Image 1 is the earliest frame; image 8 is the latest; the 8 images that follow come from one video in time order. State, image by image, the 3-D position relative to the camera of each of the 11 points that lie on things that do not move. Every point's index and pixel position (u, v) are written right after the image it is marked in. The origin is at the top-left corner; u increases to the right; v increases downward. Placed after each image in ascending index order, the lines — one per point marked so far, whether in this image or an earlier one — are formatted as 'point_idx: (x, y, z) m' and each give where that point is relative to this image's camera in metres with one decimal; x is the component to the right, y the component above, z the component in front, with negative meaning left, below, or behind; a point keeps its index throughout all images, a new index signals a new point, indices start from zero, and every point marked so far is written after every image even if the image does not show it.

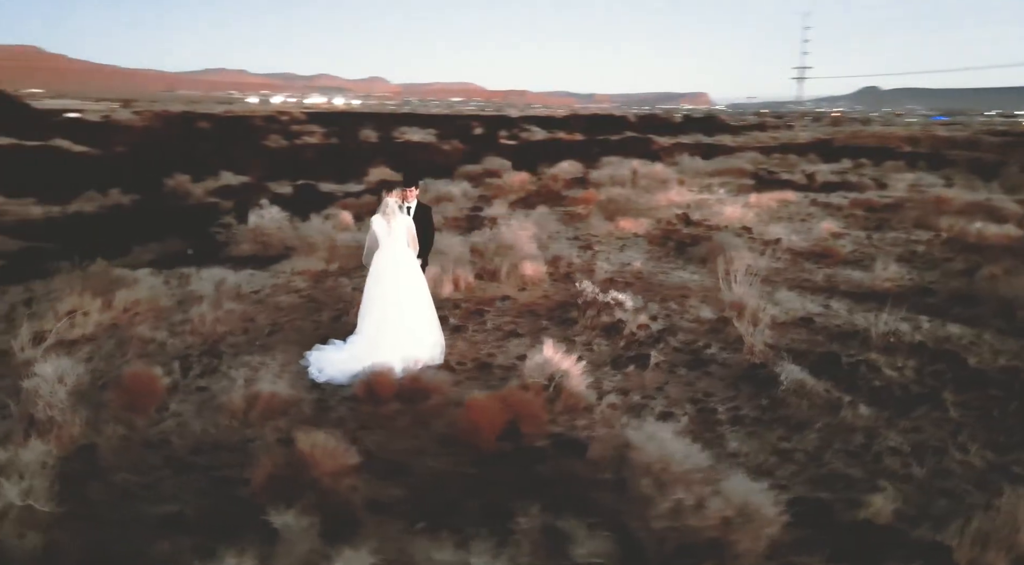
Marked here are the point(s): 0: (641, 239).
0: (+2.3, +0.7, +12.9) m
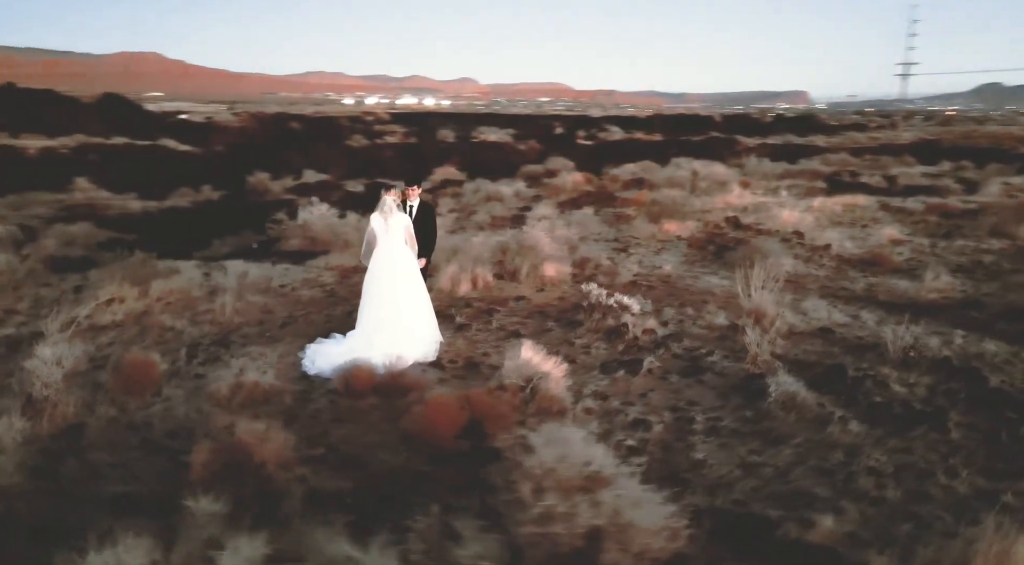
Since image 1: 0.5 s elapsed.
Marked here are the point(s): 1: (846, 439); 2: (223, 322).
0: (+3.0, +0.7, +12.6) m
1: (+2.4, -1.1, +5.1) m
2: (-3.0, -0.4, +7.5) m
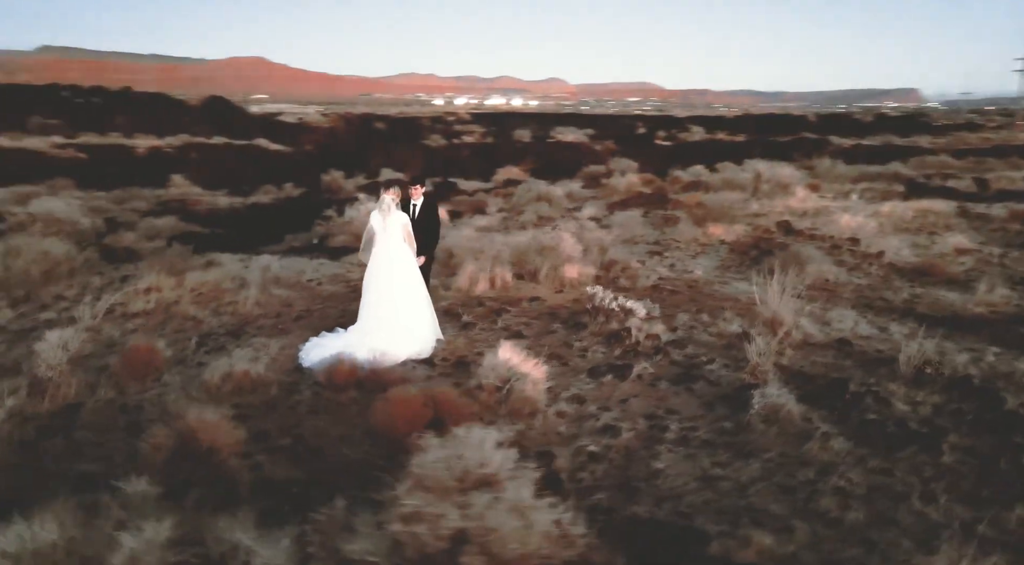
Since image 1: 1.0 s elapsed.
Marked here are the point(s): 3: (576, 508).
0: (+3.6, +0.6, +12.2) m
1: (+2.1, -1.2, +4.9) m
2: (-2.9, -0.3, +7.9) m
3: (+0.4, -1.3, +4.2) m
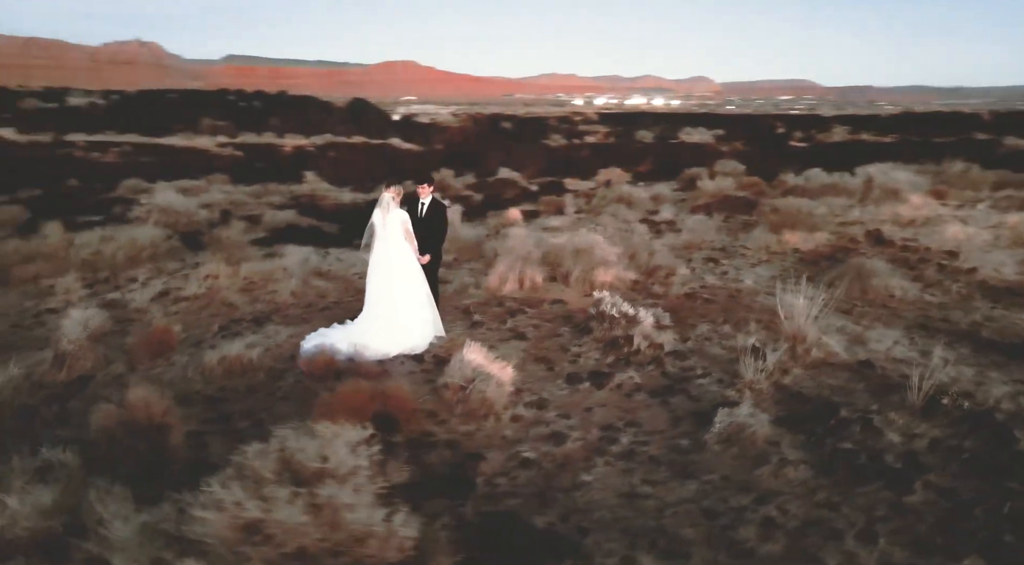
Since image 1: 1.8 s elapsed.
0: (+4.5, +0.4, +11.4) m
1: (+1.6, -1.3, +4.5) m
2: (-2.7, -0.2, +8.4) m
3: (-0.2, -1.3, +4.2) m
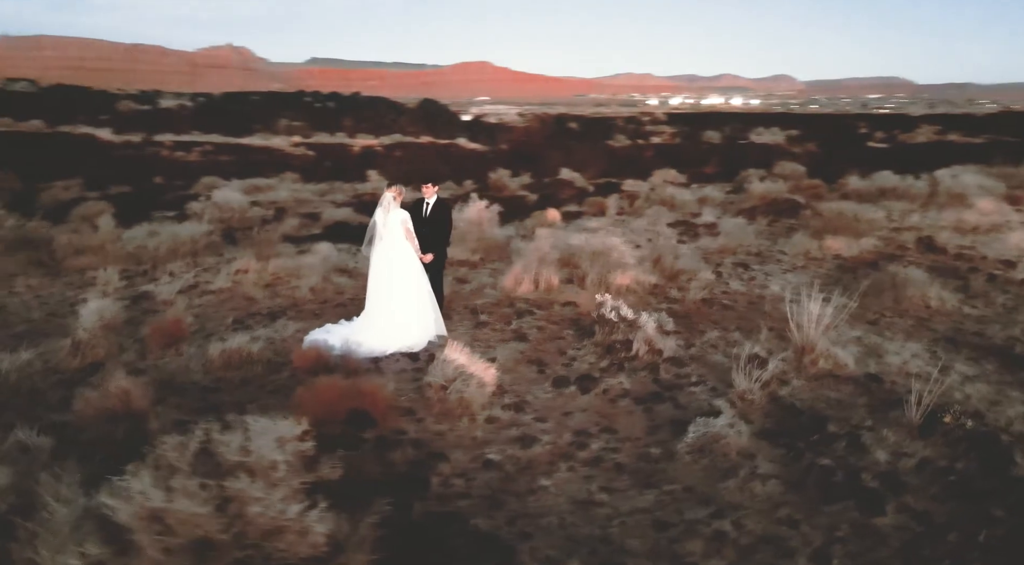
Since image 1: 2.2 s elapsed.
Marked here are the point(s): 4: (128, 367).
0: (+4.9, +0.3, +11.0) m
1: (+1.3, -1.3, +4.4) m
2: (-2.6, -0.2, +8.7) m
3: (-0.5, -1.3, +4.2) m
4: (-3.3, -0.7, +6.3) m
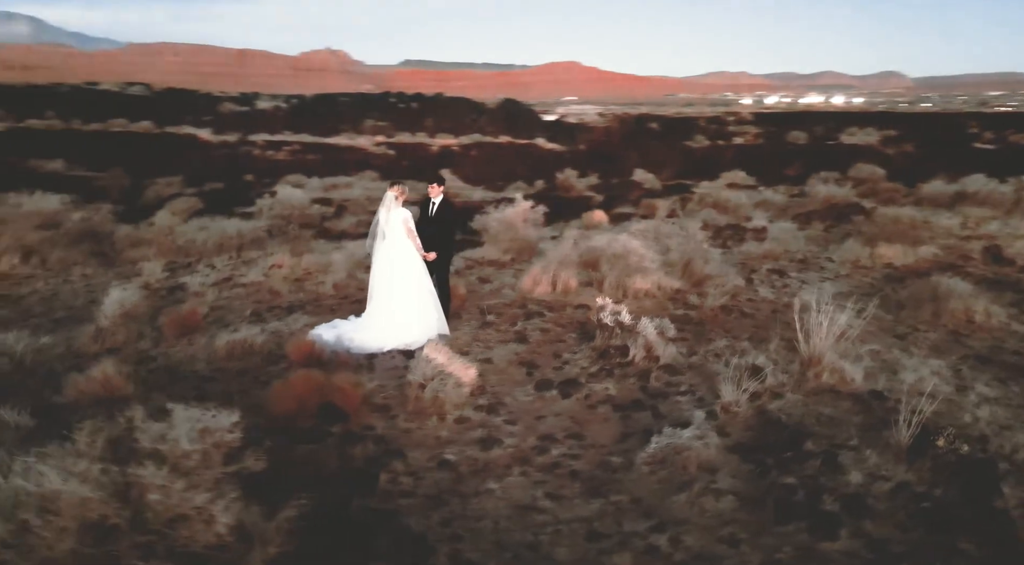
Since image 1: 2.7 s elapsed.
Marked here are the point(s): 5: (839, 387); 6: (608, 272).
0: (+5.3, +0.1, +10.4) m
1: (+1.0, -1.4, +4.2) m
2: (-2.4, -0.1, +8.9) m
3: (-0.9, -1.3, +4.3) m
4: (-3.4, -0.7, +6.6) m
5: (+2.8, -0.9, +6.1) m
6: (+1.2, +0.1, +9.1) m
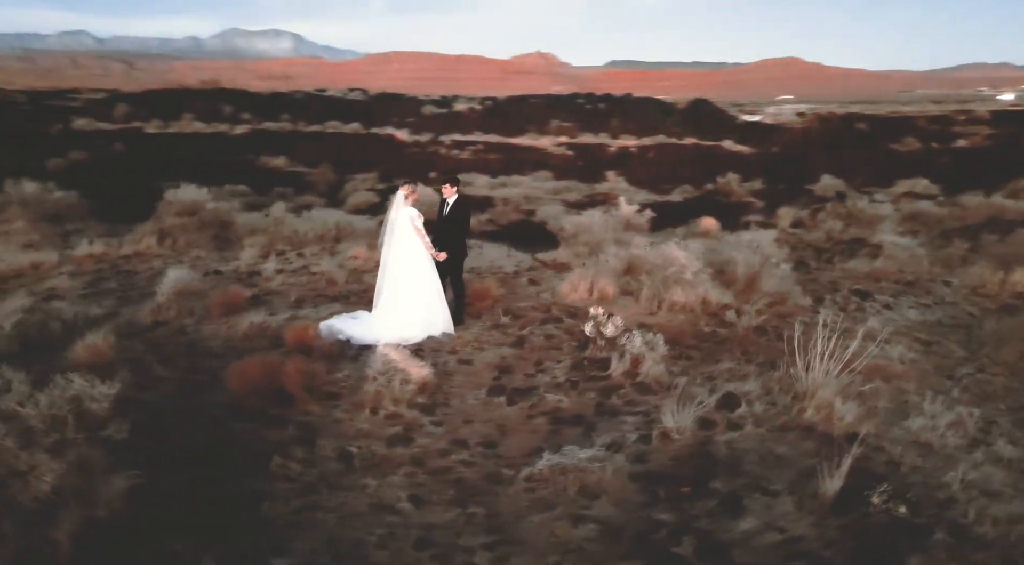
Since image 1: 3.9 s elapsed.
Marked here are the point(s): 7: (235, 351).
0: (+6.0, -0.2, +8.8) m
1: (+0.1, -1.4, +4.1) m
2: (-1.9, -0.1, +9.5) m
3: (-1.7, -1.2, +4.6) m
4: (-3.5, -0.5, +7.5) m
5: (+2.3, -1.1, +5.4) m
6: (+1.6, 0.0, +8.7) m
7: (-2.6, -0.7, +6.9) m
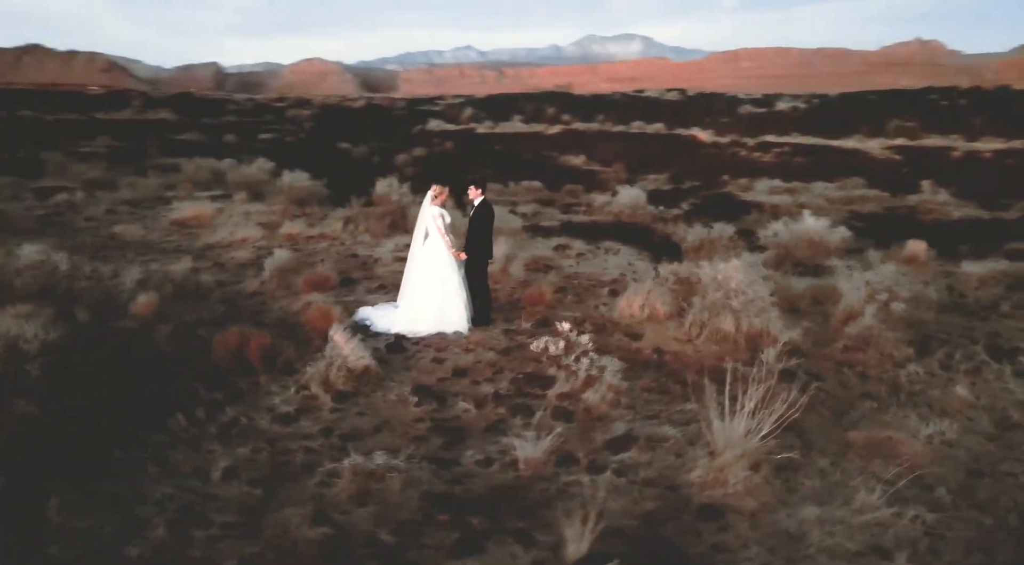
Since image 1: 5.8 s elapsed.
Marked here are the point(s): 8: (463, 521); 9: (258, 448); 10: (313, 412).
0: (+6.0, -0.9, +6.0) m
1: (-1.4, -1.4, +4.3) m
2: (-0.7, 0.0, +10.0) m
3: (-2.8, -1.1, +5.5) m
4: (-3.1, -0.2, +8.9) m
5: (+1.1, -1.3, +4.5) m
6: (+2.1, -0.2, +7.8) m
7: (-2.6, -0.5, +8.0) m
8: (-0.2, -1.4, +4.1) m
9: (-1.7, -1.2, +5.1) m
10: (-1.5, -1.1, +5.7) m
